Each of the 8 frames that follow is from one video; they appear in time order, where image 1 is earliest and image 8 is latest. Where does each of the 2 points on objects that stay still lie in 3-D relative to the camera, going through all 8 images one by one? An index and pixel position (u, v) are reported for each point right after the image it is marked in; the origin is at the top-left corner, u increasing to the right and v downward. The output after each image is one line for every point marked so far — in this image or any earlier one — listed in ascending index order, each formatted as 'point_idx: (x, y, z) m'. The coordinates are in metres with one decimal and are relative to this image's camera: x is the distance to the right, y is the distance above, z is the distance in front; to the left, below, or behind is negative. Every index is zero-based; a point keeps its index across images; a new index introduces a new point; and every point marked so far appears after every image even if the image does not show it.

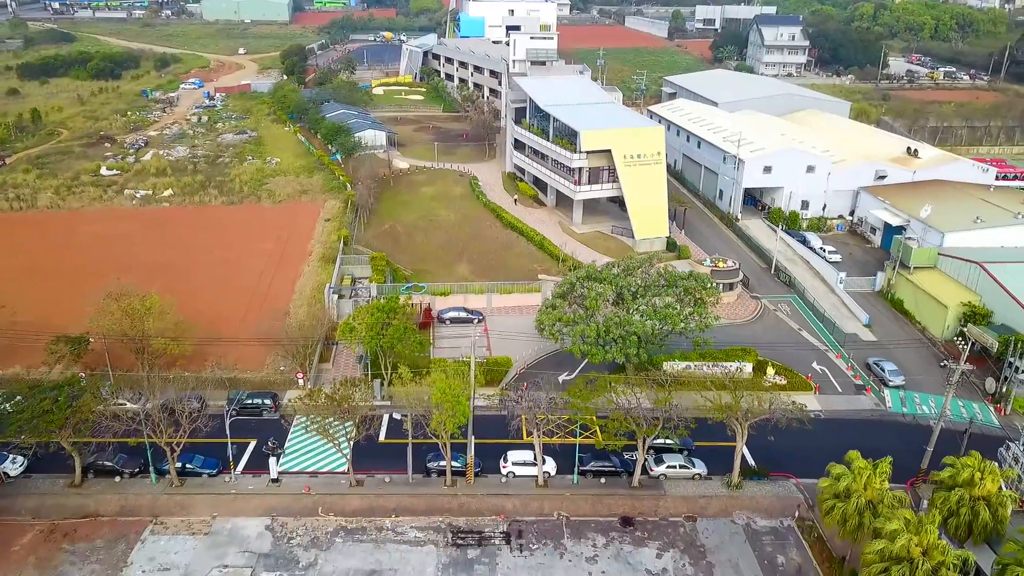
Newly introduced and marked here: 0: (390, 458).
0: (-2.0, -2.9, +13.3) m
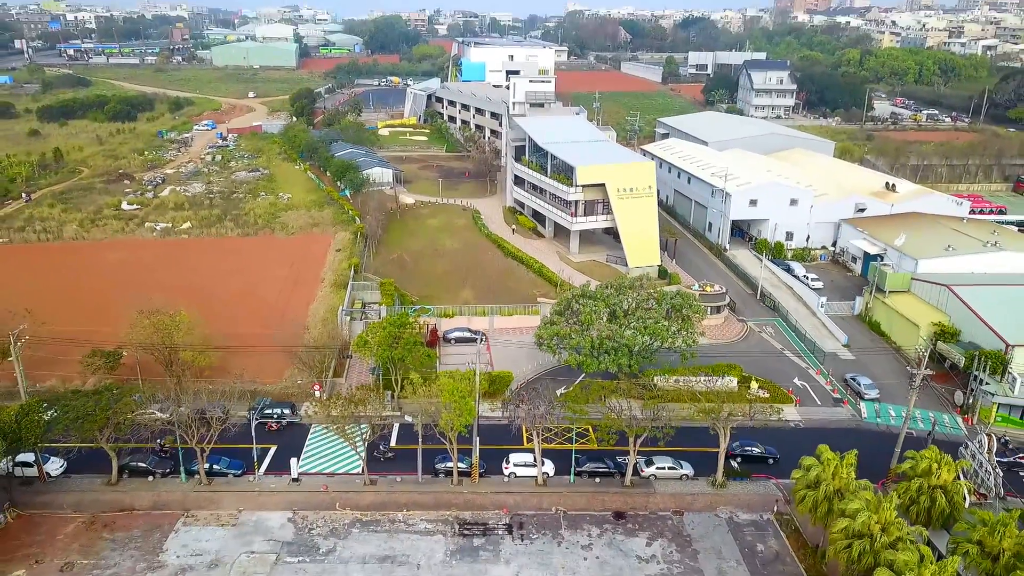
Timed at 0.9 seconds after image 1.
0: (-2.0, -3.1, +14.4) m
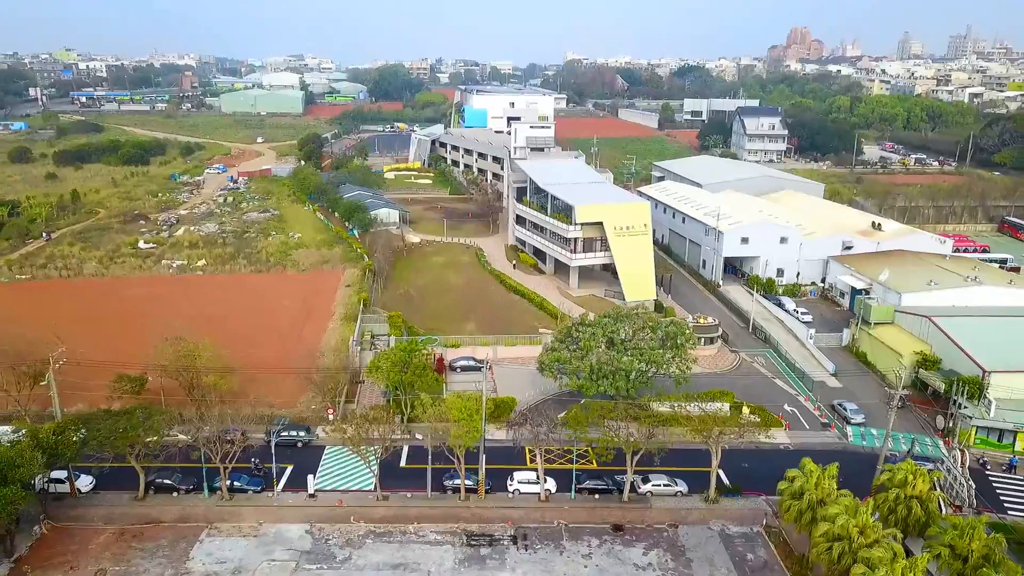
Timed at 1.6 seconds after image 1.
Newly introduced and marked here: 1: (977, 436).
0: (-1.9, -3.7, +15.2) m
1: (+9.8, -3.1, +16.9) m
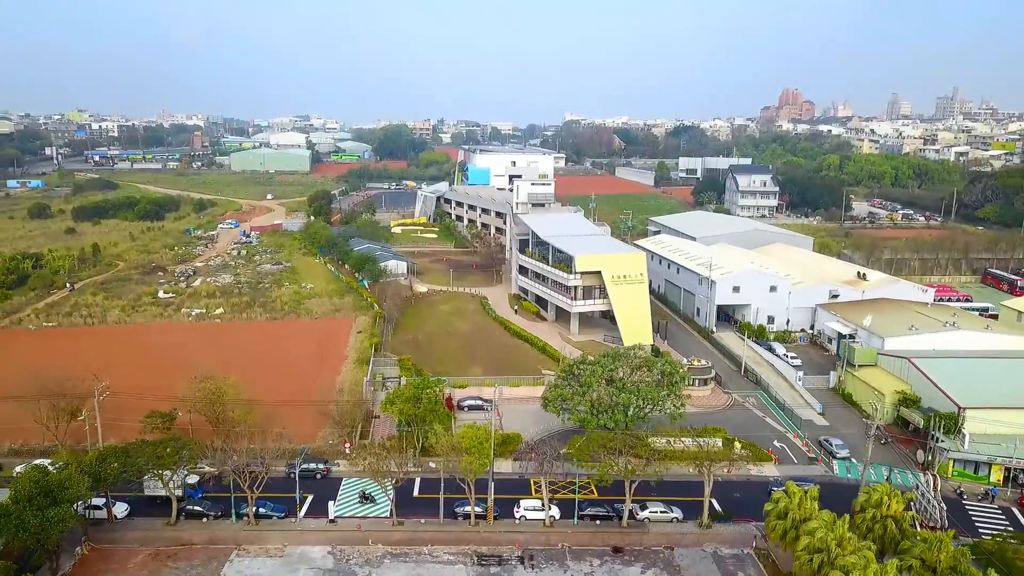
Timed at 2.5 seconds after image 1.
0: (-1.8, -4.5, +16.3) m
1: (+9.9, -4.0, +18.0) m
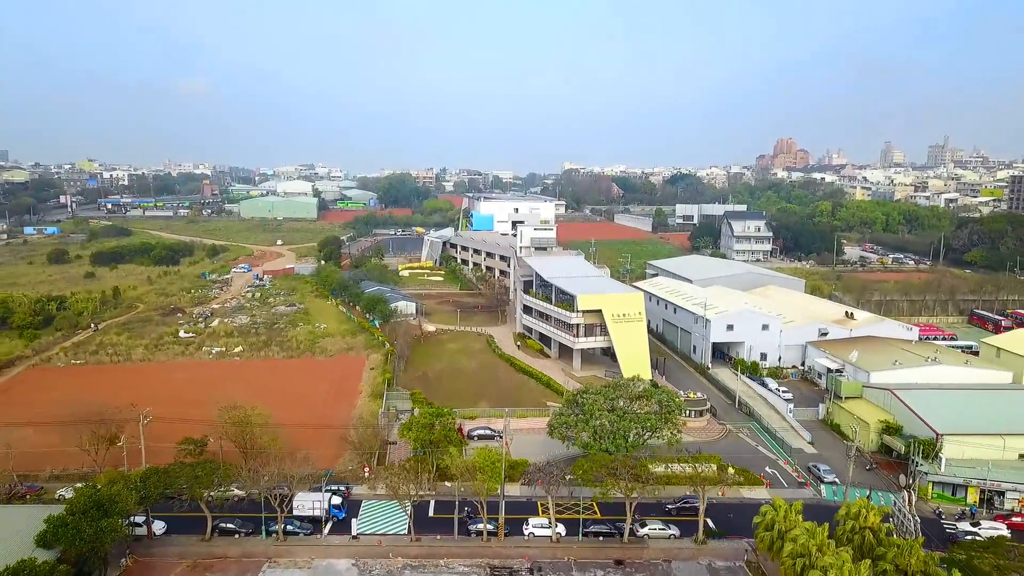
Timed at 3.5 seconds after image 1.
0: (-1.6, -5.2, +17.5) m
1: (+10.1, -4.9, +19.2) m
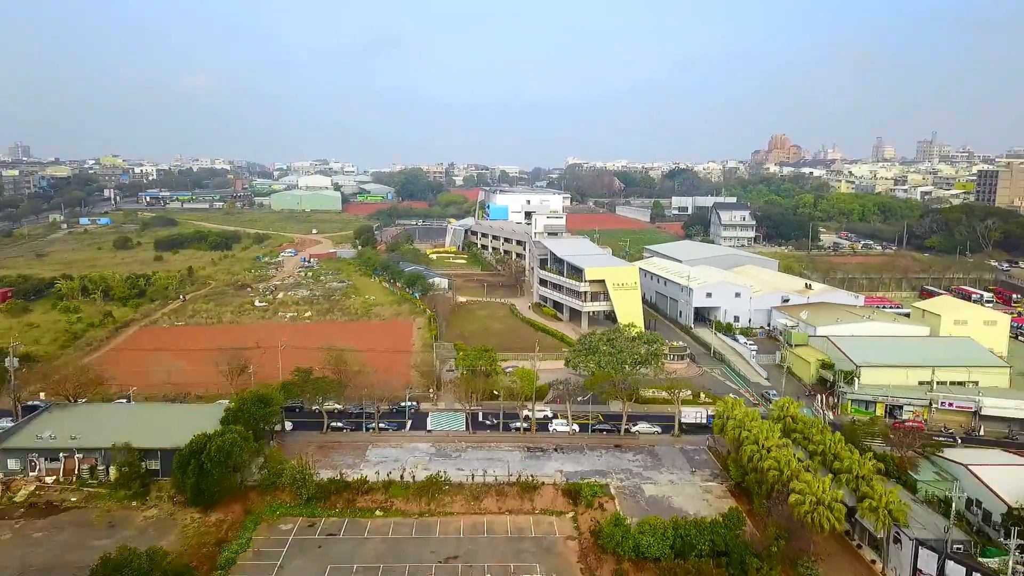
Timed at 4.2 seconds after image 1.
0: (-0.7, -4.2, +24.3) m
1: (+11.0, -3.8, +25.9) m
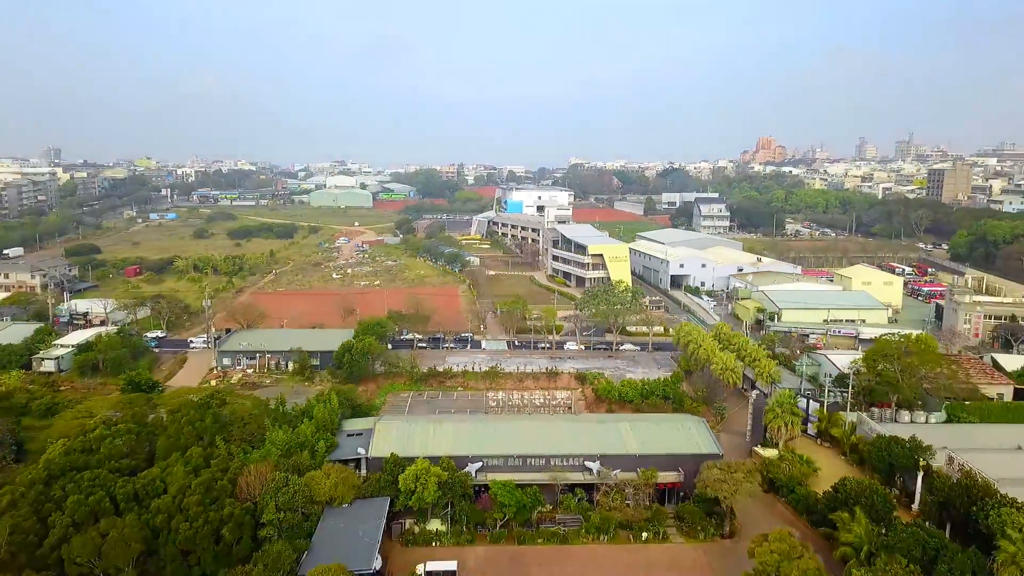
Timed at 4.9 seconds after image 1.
0: (+0.5, -2.6, +35.7) m
1: (+12.2, -2.2, +37.3) m
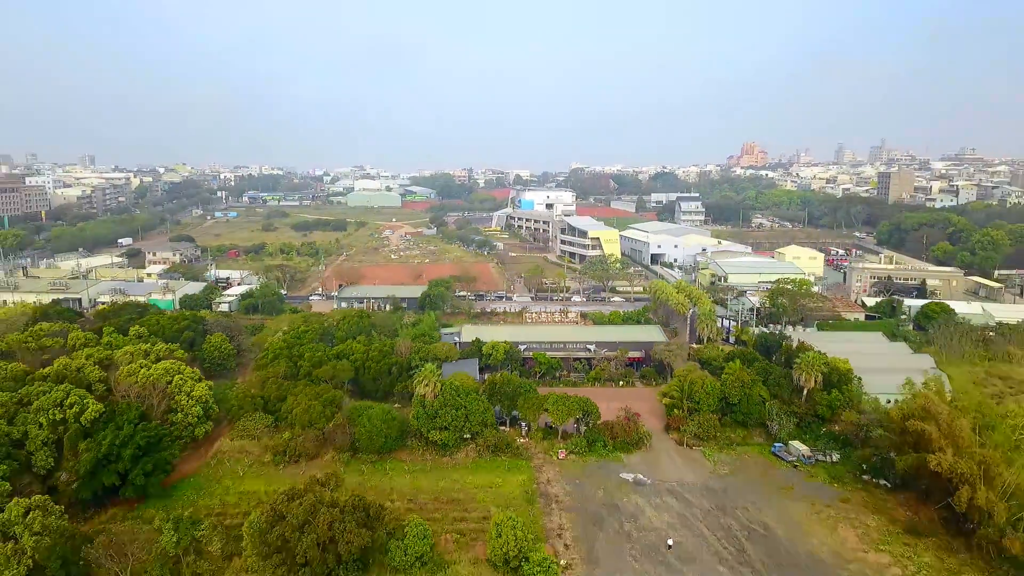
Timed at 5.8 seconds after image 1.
0: (+1.9, -0.7, +50.4) m
1: (+13.7, -0.2, +52.1) m
